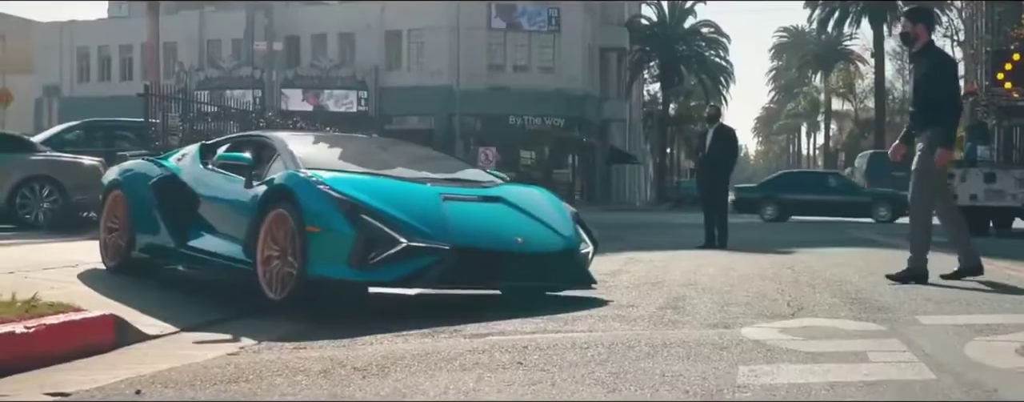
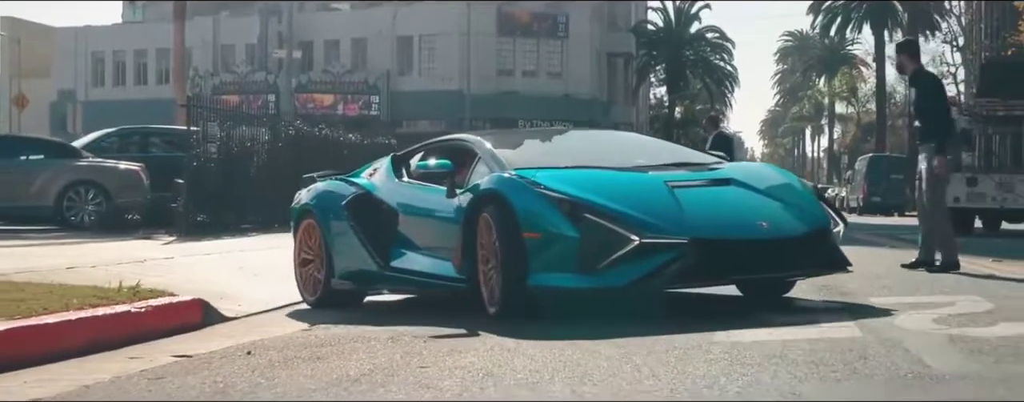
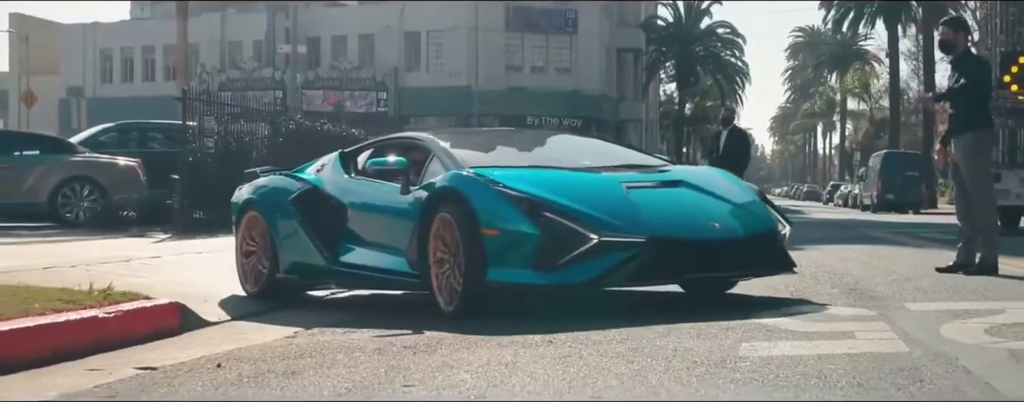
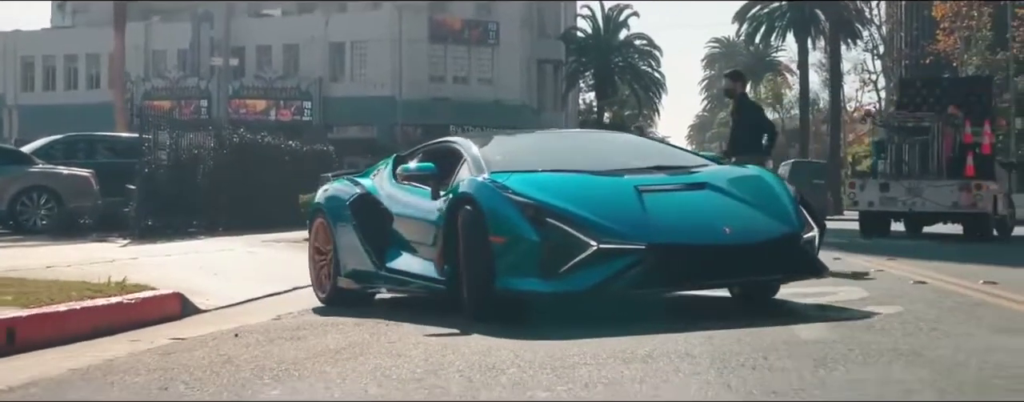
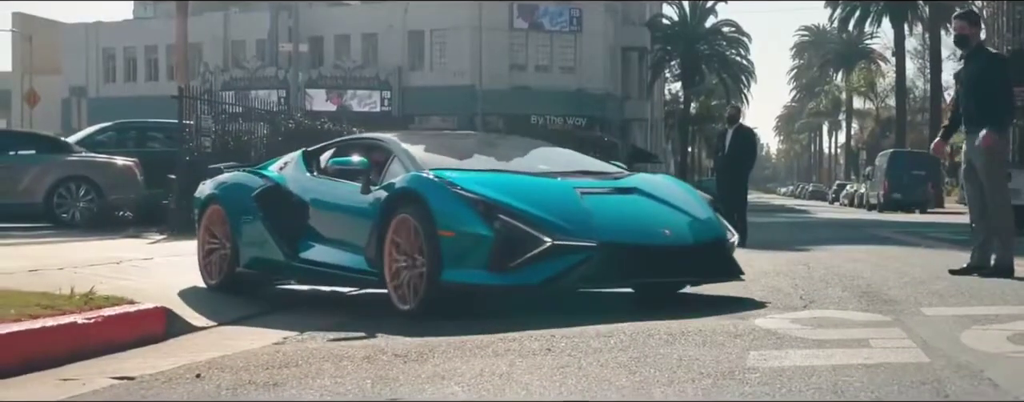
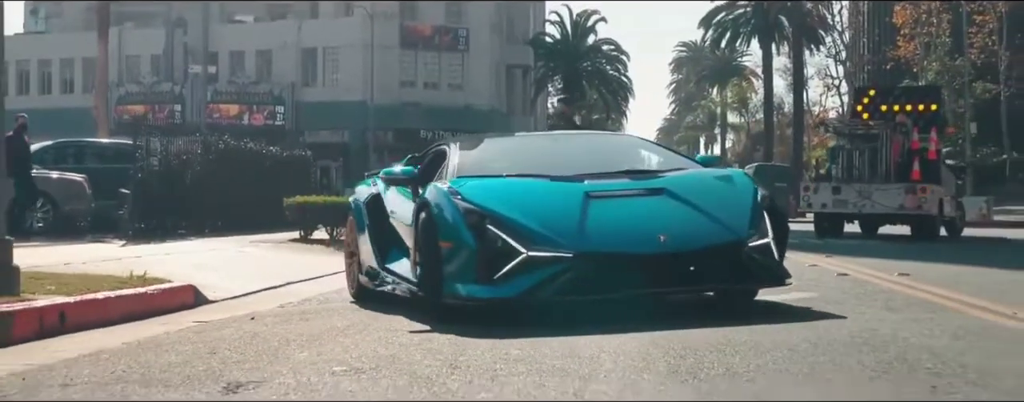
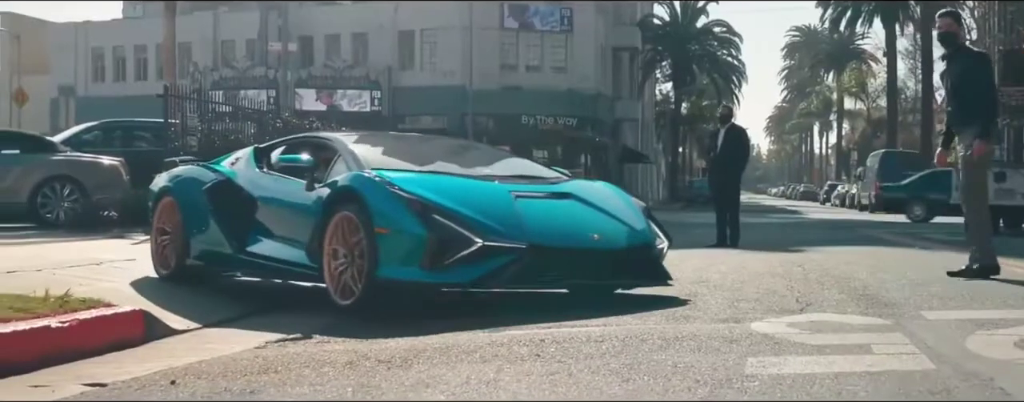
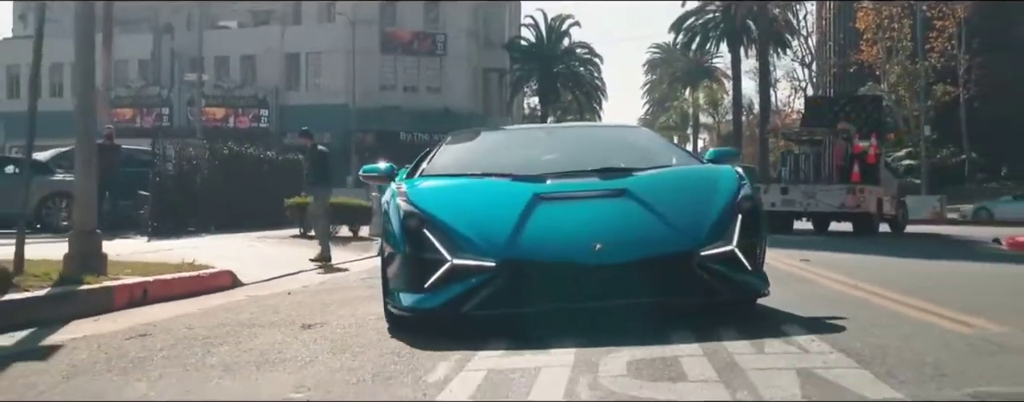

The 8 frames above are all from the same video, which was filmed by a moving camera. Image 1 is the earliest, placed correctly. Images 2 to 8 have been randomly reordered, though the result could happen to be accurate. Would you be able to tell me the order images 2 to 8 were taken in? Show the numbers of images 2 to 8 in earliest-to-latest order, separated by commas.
7, 5, 3, 2, 4, 6, 8
